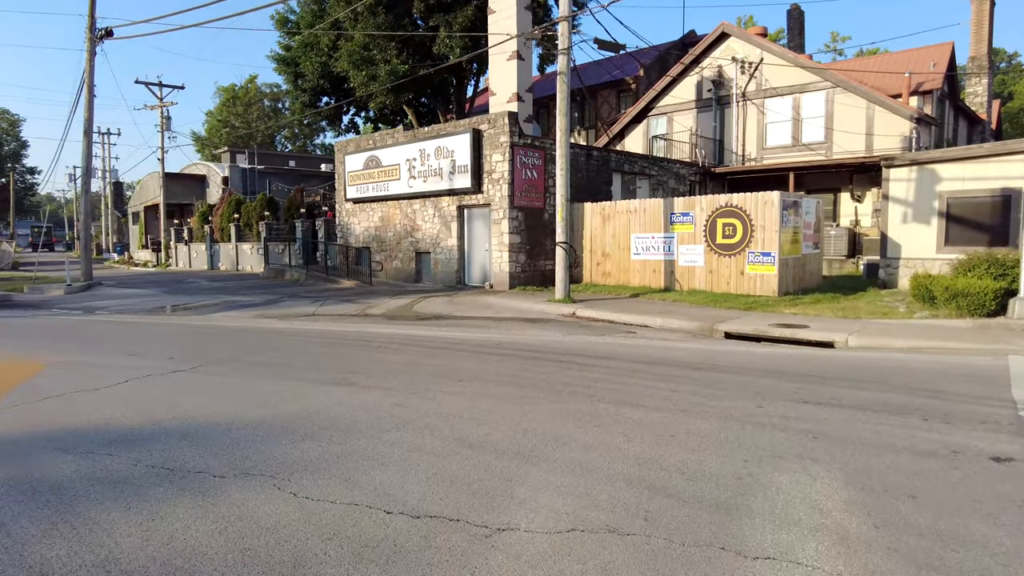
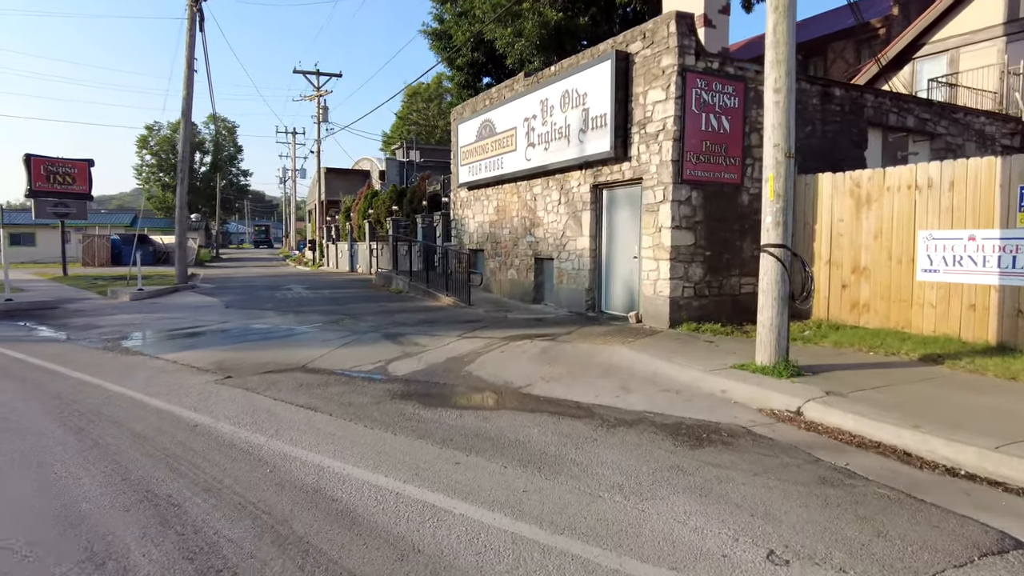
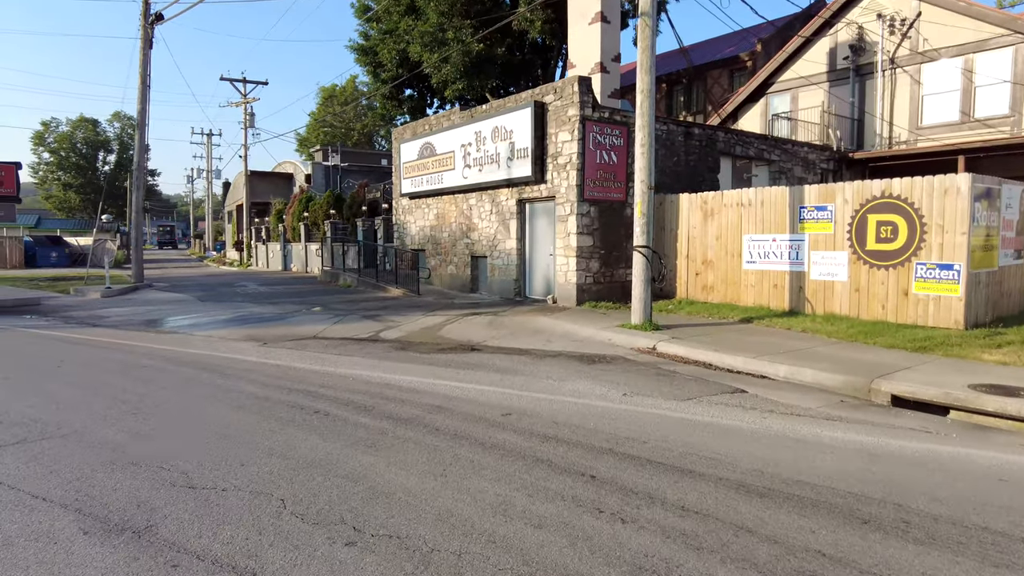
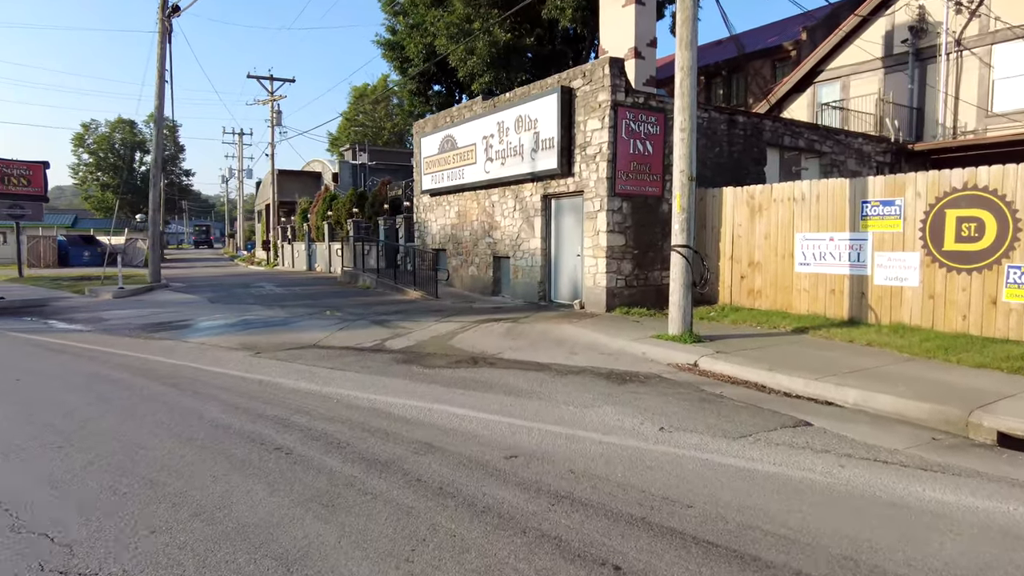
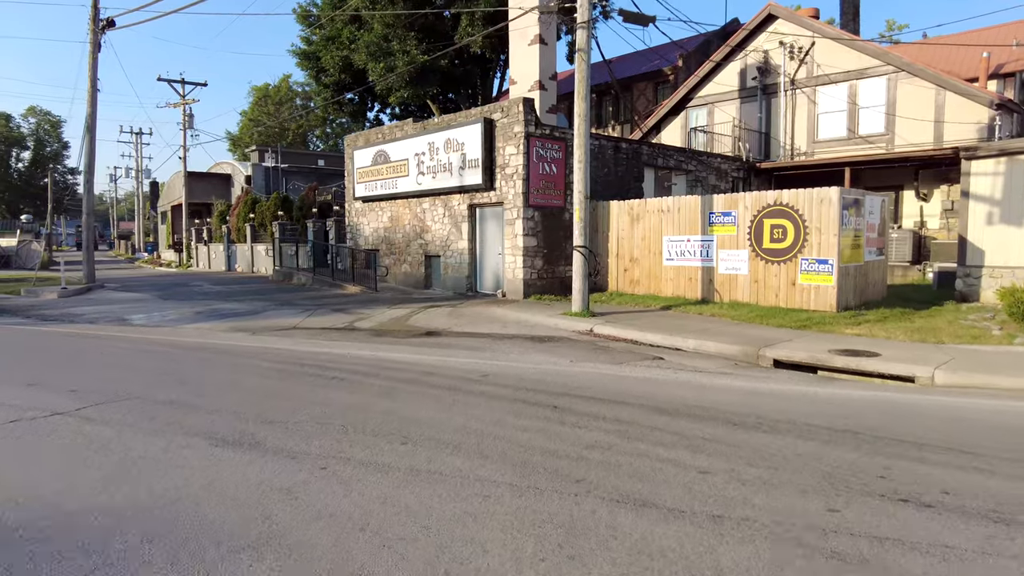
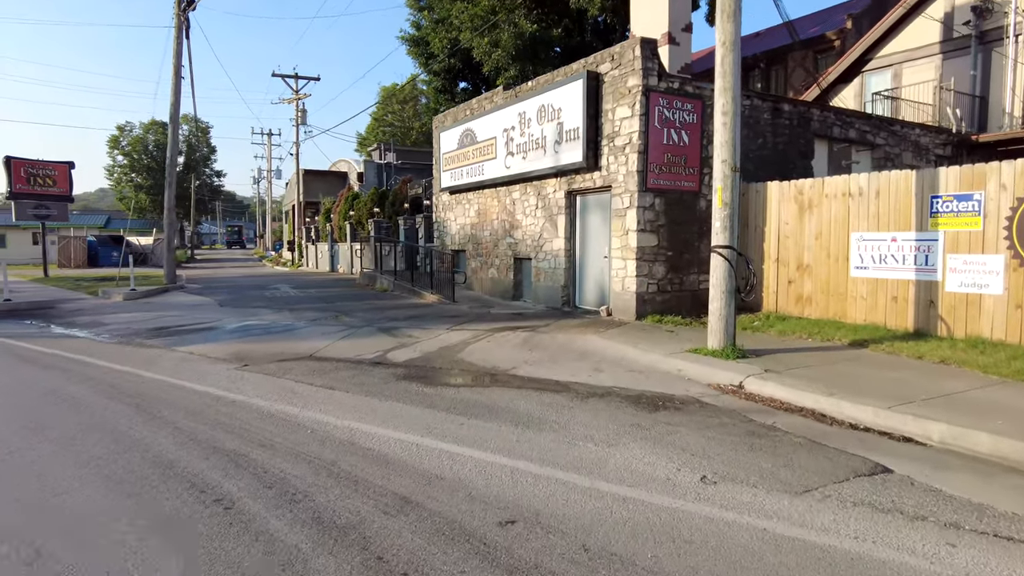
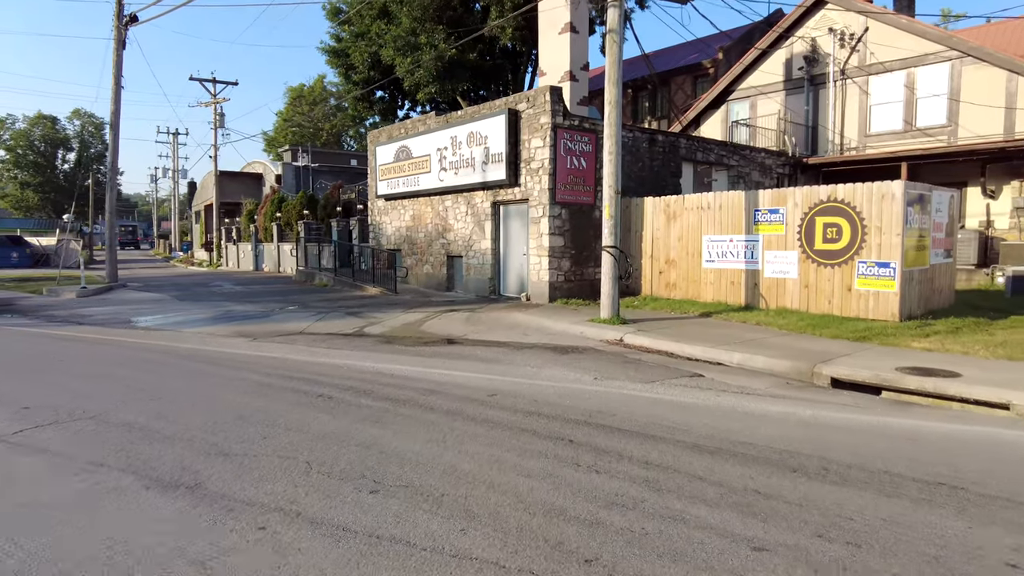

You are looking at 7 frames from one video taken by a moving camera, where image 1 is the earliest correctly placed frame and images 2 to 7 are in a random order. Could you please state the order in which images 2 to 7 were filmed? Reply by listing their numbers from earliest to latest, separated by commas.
5, 7, 3, 4, 6, 2
